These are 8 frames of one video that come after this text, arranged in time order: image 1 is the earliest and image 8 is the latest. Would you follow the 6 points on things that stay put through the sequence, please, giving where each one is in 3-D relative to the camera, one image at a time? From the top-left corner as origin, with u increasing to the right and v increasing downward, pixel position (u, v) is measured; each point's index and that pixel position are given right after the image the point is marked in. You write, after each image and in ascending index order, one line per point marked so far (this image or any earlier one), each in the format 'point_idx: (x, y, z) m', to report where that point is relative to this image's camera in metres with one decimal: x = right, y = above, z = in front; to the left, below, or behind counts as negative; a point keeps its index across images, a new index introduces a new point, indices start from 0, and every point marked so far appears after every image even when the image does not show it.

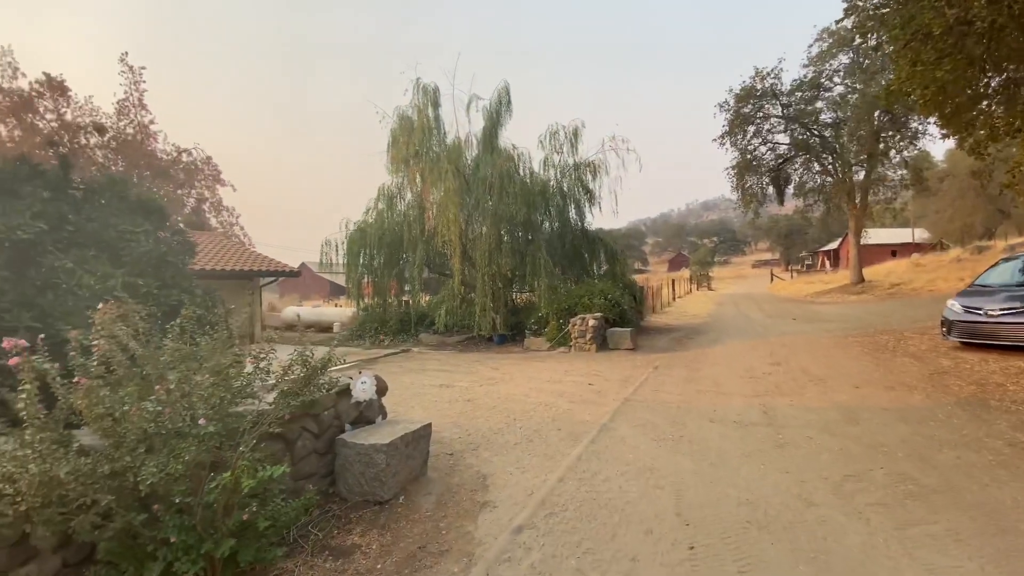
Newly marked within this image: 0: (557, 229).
0: (+1.7, +2.0, +16.4) m
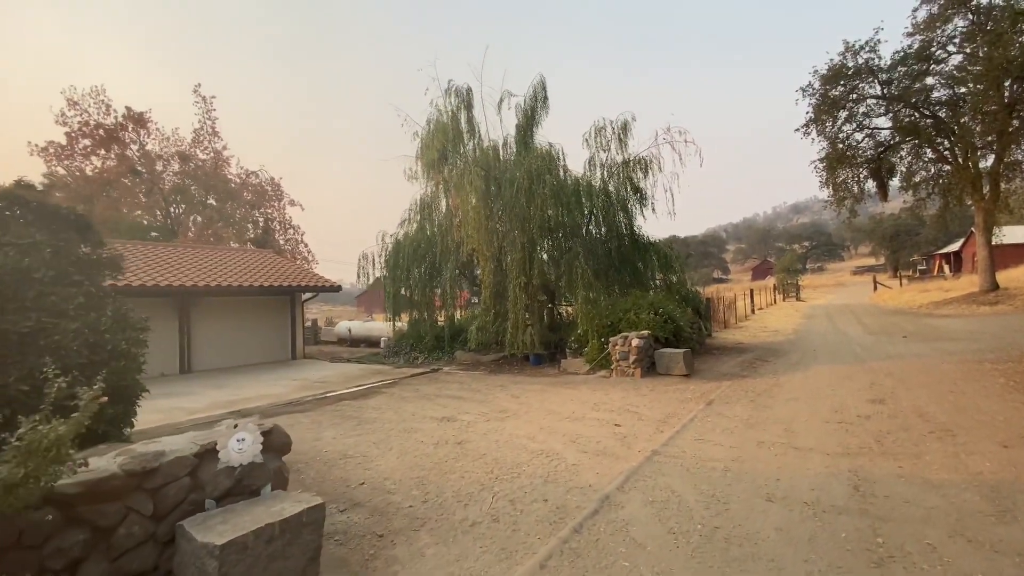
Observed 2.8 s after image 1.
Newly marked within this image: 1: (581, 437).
0: (+2.9, +1.6, +14.5) m
1: (+1.0, -2.1, +6.7) m
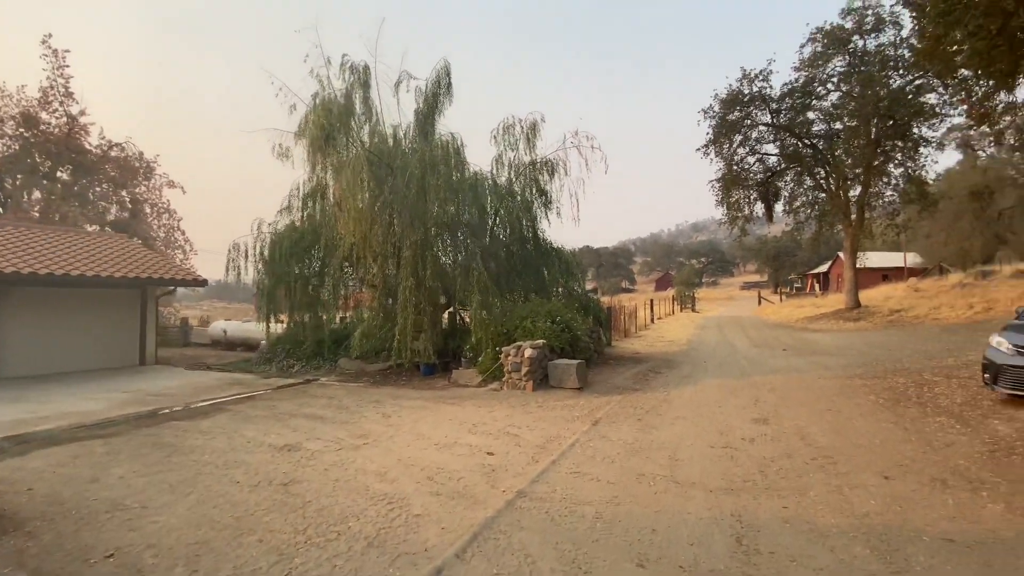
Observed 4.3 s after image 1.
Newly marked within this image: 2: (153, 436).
0: (-0.1, +1.5, +13.6) m
1: (-0.8, -2.1, +5.6) m
2: (-5.8, -2.4, +7.7) m
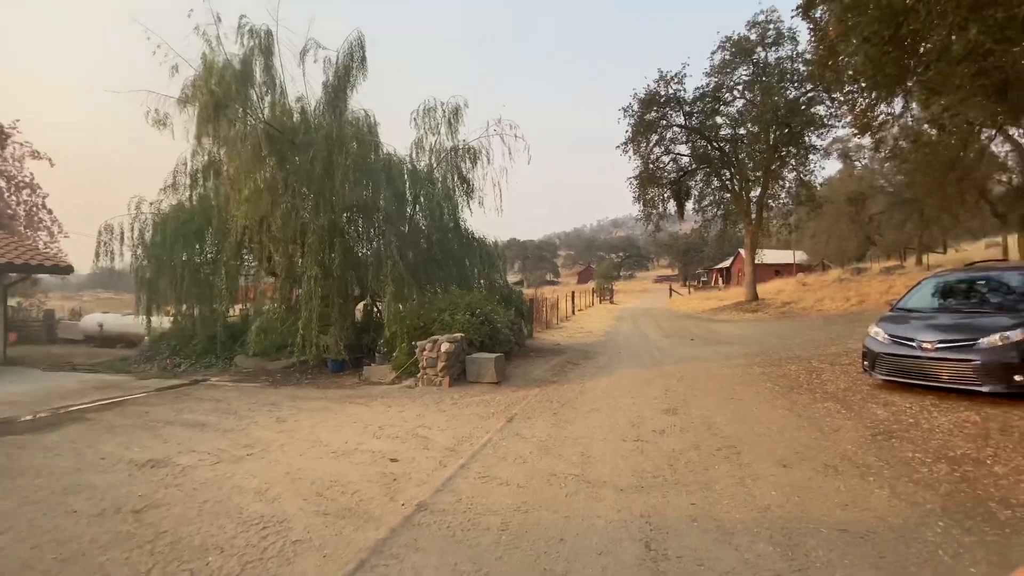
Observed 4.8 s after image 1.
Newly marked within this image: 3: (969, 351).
0: (-2.4, +1.7, +13.0) m
1: (-1.8, -2.0, +4.9) m
2: (-7.1, -2.2, +6.3) m
3: (+6.6, -0.9, +6.8) m
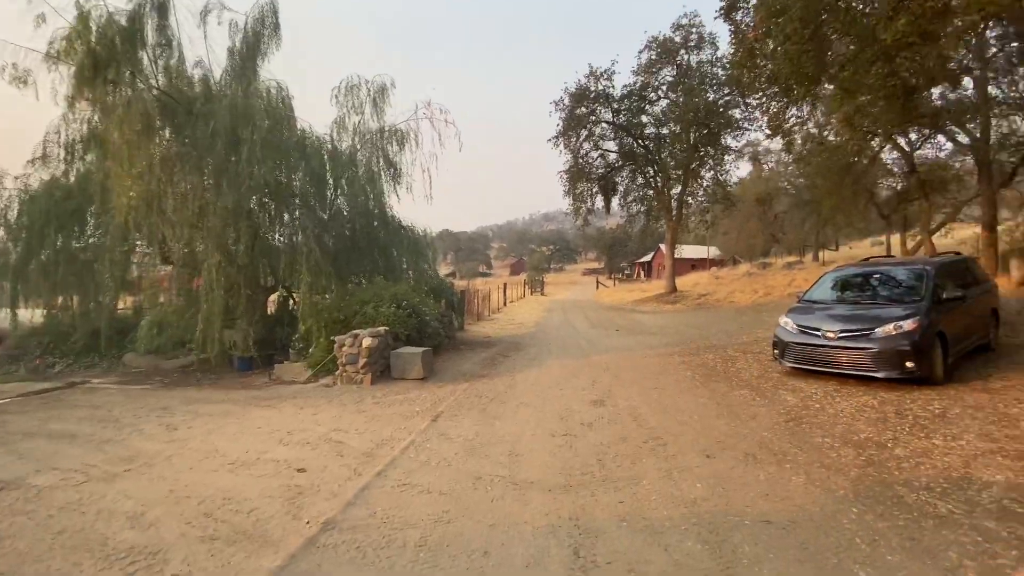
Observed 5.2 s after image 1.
0: (-4.3, +2.0, +12.1) m
1: (-2.6, -1.9, +4.3) m
2: (-7.9, -2.1, +4.9) m
3: (+5.5, -0.8, +7.4) m
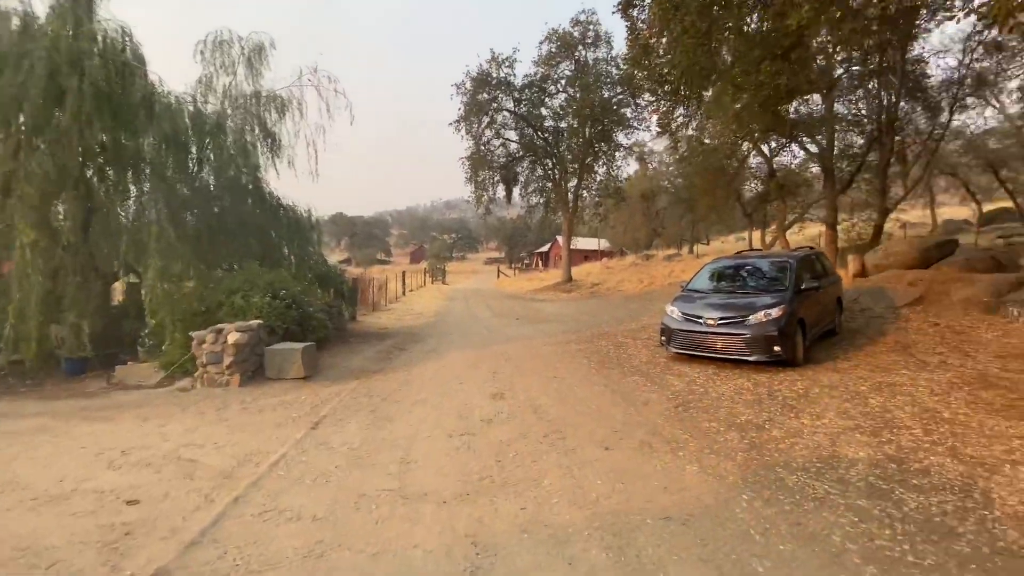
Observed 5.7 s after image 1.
0: (-6.6, +2.2, +10.5) m
1: (-3.4, -1.8, +3.3) m
2: (-8.8, -1.9, +2.8) m
3: (+3.9, -0.6, +7.9) m
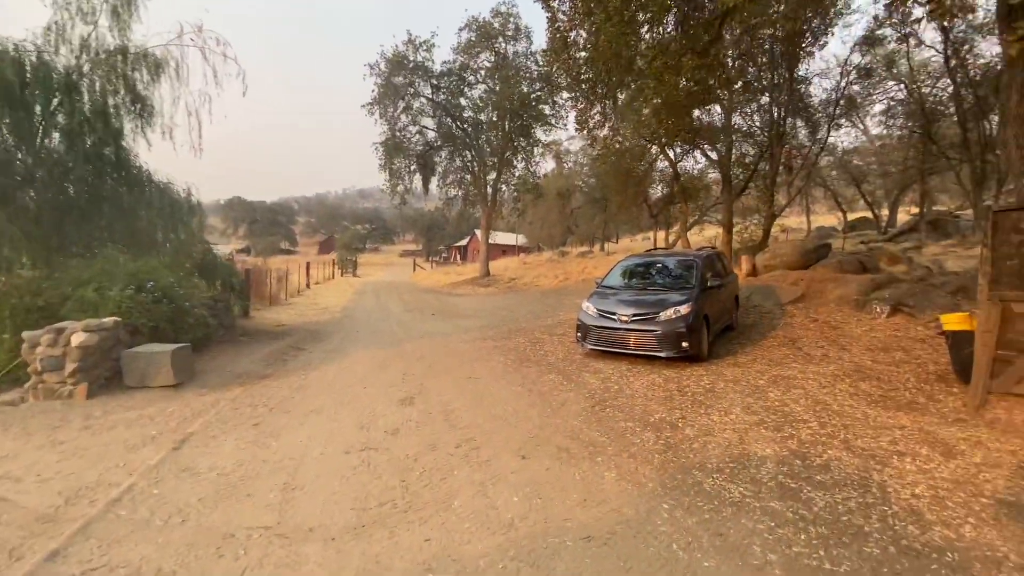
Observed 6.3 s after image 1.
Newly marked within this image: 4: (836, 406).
0: (-8.3, +2.4, +8.8) m
1: (-3.9, -1.7, +2.3) m
2: (-9.1, -1.8, +0.8) m
3: (+2.4, -0.6, +8.1) m
4: (+3.8, -1.4, +5.6) m
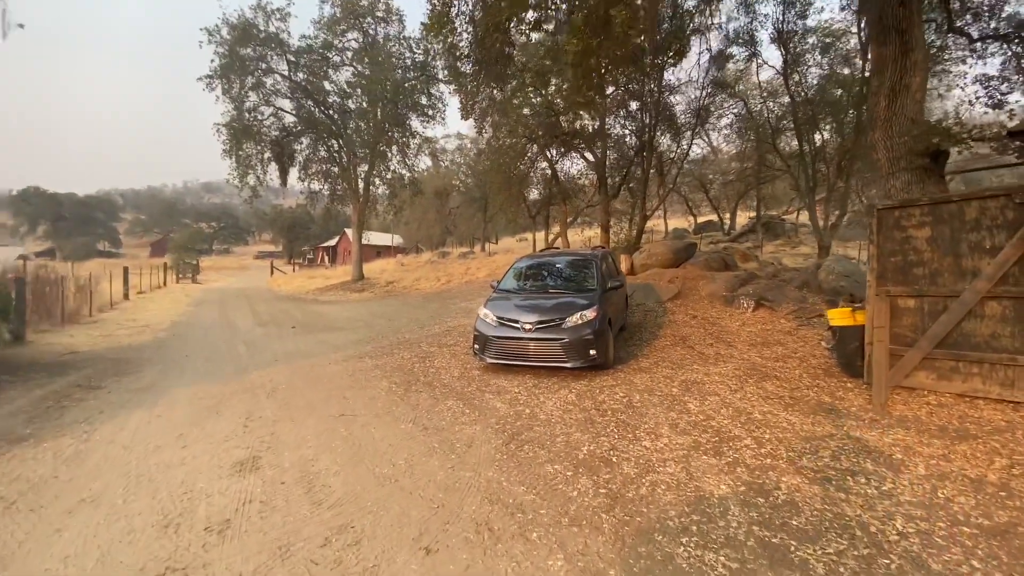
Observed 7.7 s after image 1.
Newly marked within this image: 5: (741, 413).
0: (-9.9, +2.1, +5.2) m
1: (-3.9, -1.9, +0.1) m
2: (-8.6, -2.1, -2.7) m
3: (+0.7, -0.6, +7.3) m
4: (+2.7, -1.4, +5.2) m
5: (+2.5, -1.4, +5.3) m
